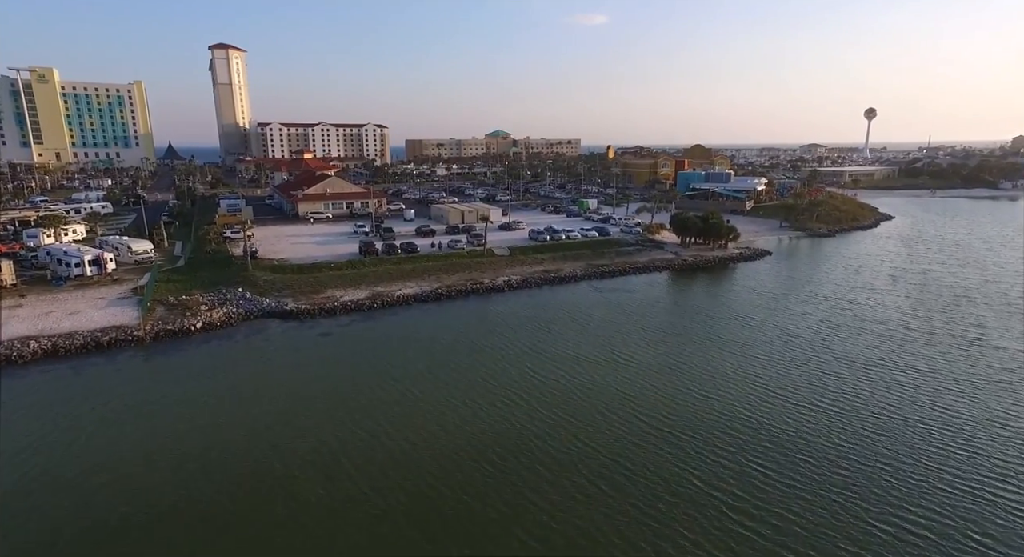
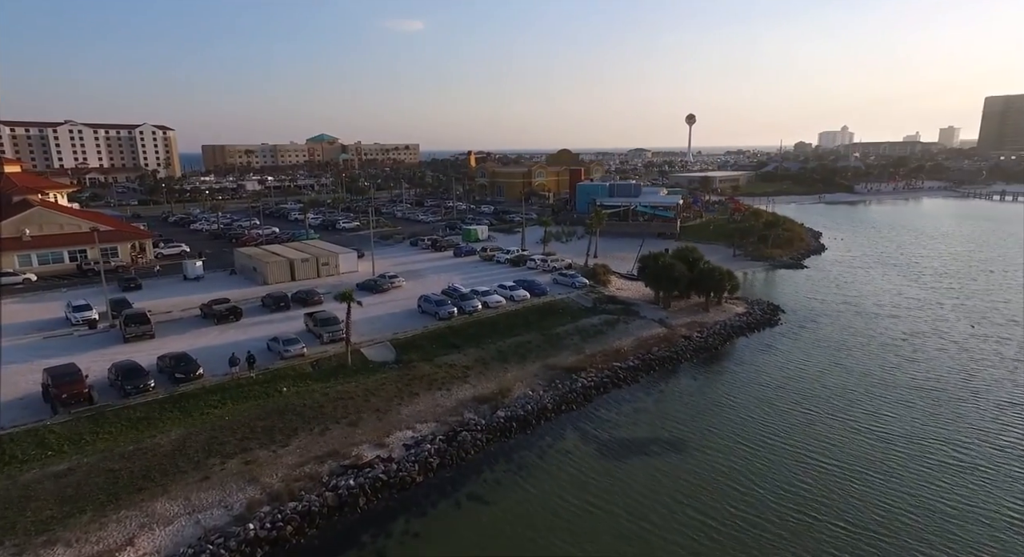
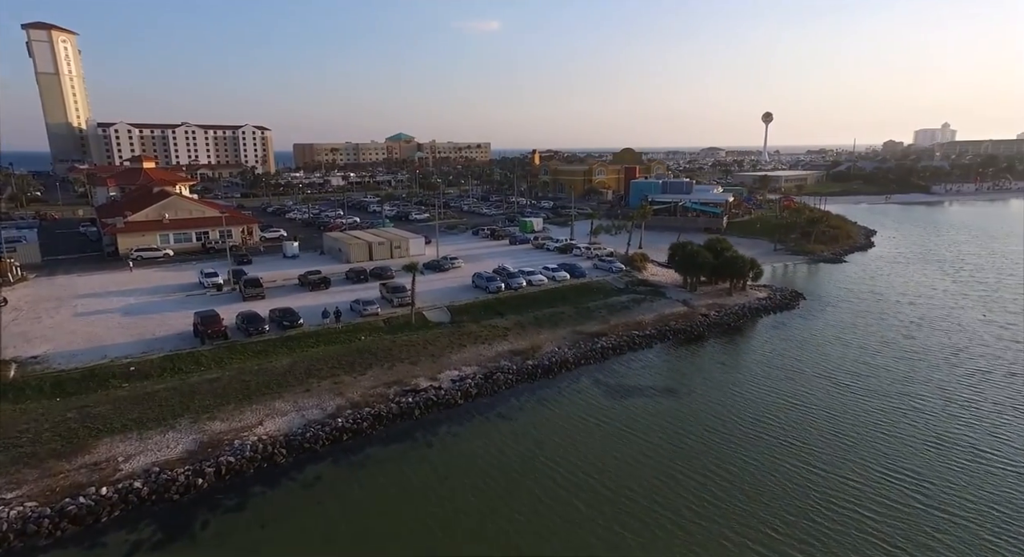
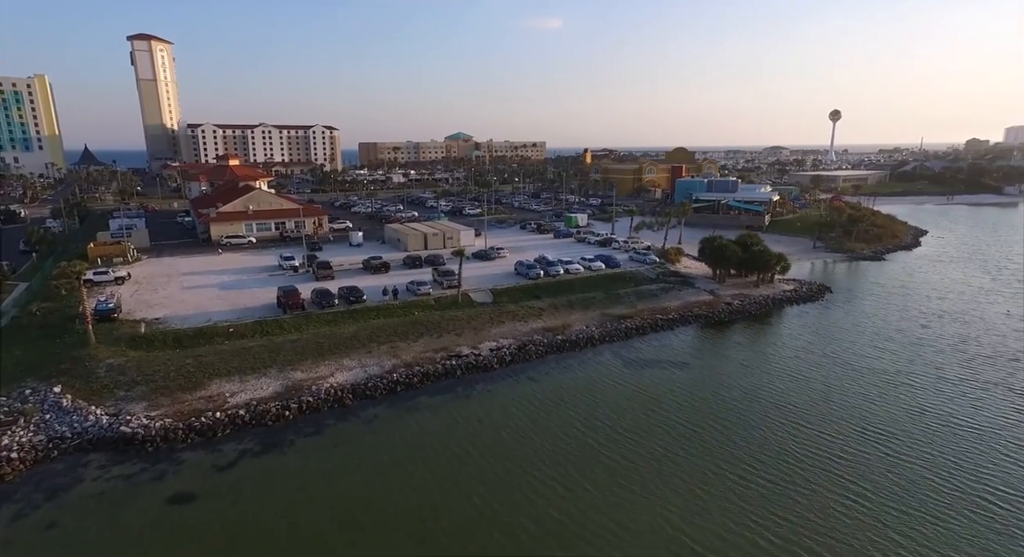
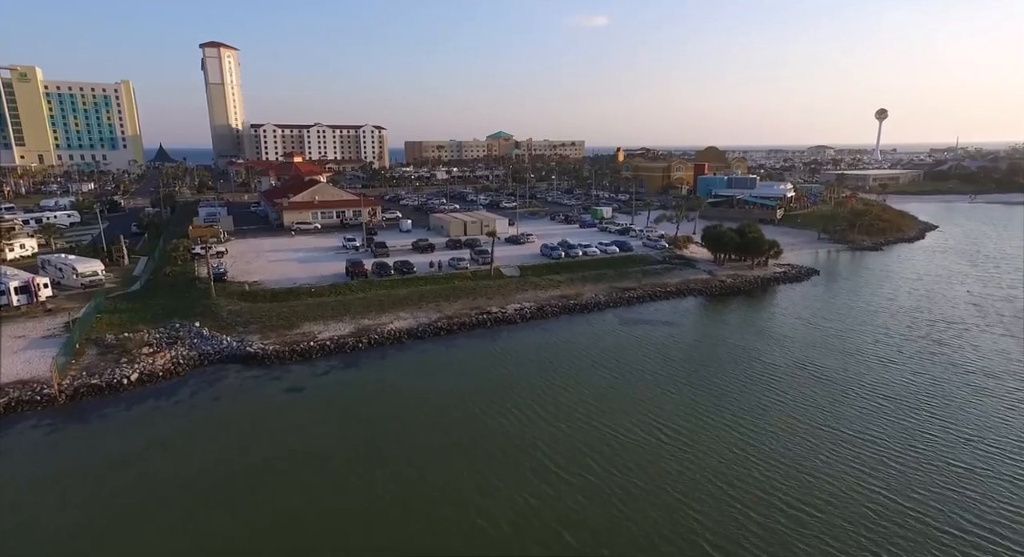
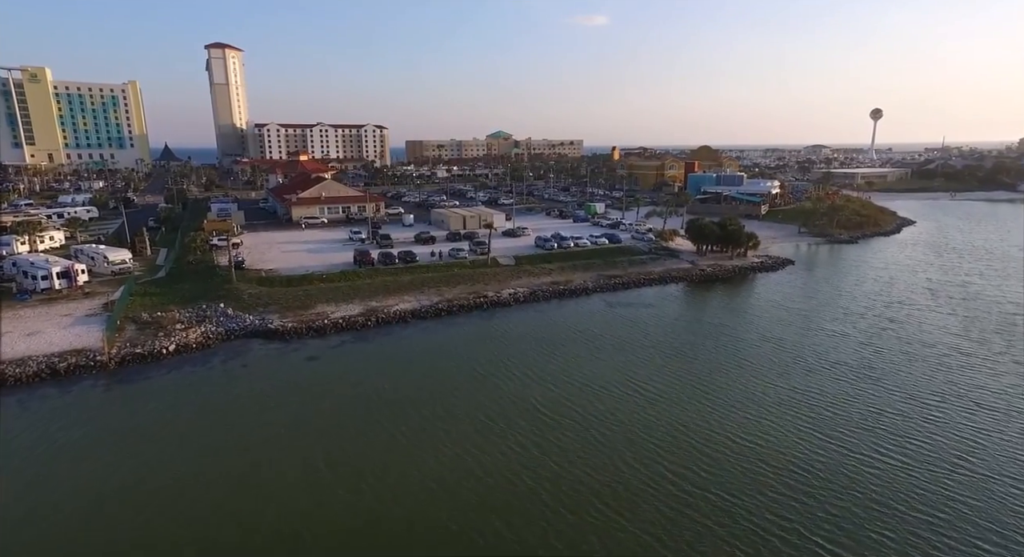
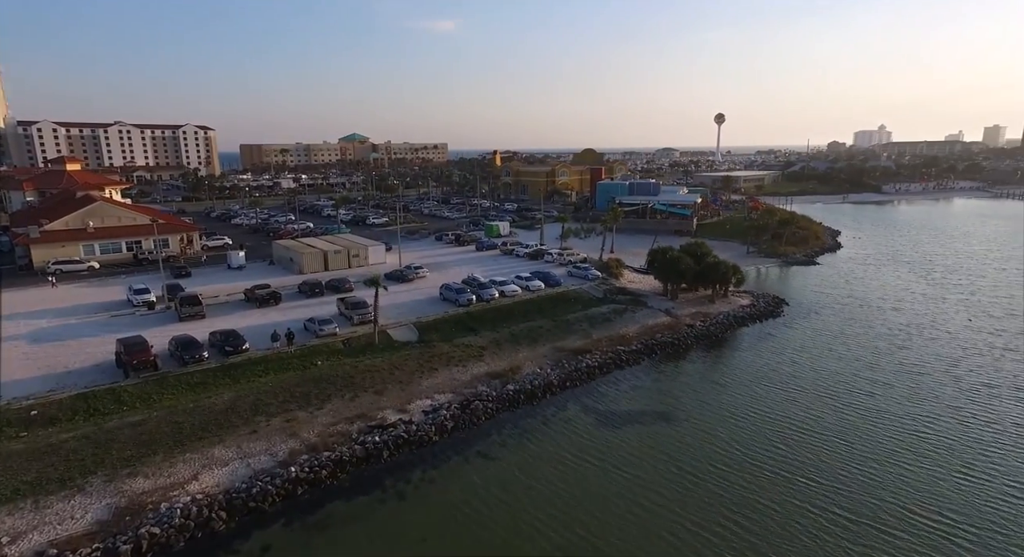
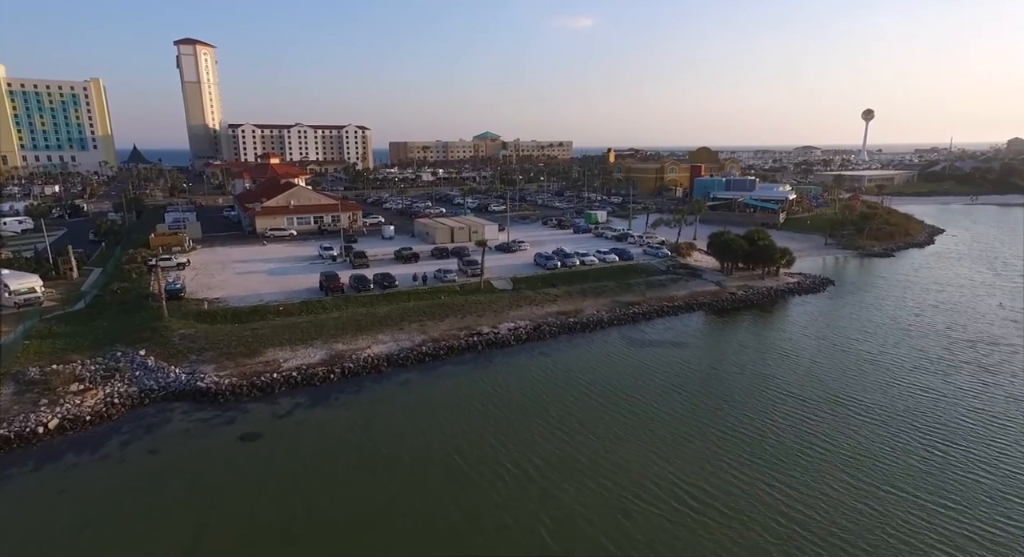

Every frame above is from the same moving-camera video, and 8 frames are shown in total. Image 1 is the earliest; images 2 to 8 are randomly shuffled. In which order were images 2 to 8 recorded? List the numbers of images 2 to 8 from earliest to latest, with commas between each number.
6, 5, 8, 4, 3, 7, 2
